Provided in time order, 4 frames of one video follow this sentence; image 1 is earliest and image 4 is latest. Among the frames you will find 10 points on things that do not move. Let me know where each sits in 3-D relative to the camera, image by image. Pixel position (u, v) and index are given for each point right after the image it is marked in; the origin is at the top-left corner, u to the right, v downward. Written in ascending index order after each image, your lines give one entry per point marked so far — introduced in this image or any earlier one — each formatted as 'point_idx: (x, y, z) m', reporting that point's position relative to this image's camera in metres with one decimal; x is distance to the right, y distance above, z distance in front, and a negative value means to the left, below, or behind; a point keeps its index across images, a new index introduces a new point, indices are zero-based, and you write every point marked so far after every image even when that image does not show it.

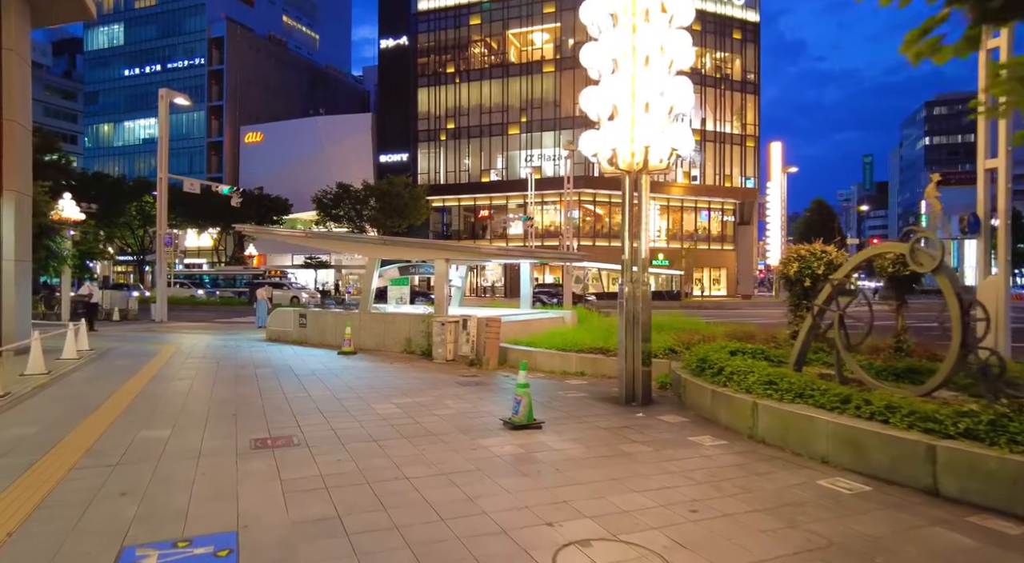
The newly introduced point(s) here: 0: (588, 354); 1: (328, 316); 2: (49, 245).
0: (+1.5, -1.4, +11.2) m
1: (-5.2, -0.9, +16.3) m
2: (-14.9, +1.1, +18.7) m
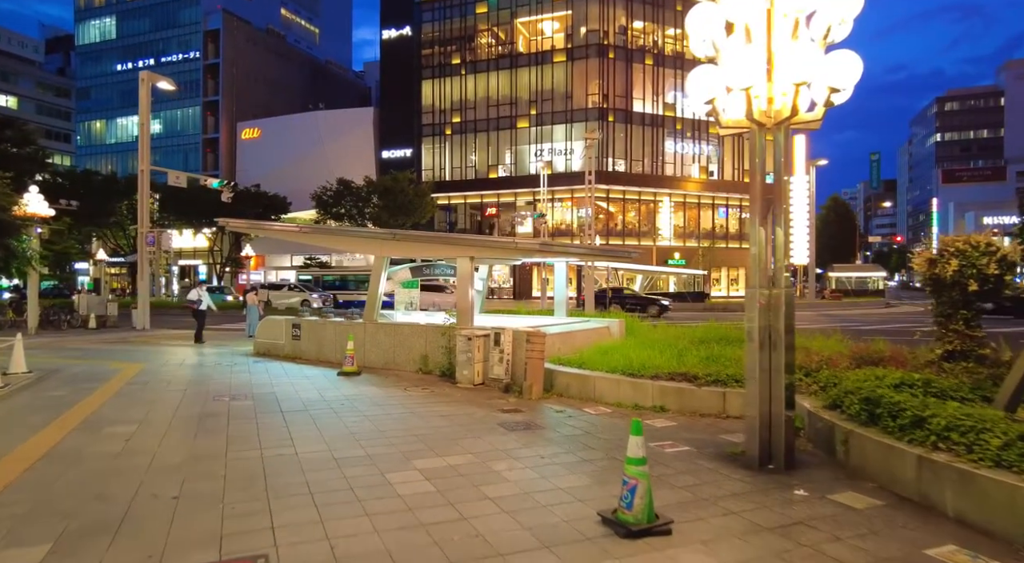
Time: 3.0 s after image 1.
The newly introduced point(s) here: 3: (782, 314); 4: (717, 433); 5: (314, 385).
0: (+2.3, -1.5, +8.5) m
1: (-4.4, -1.0, +13.6) m
2: (-14.0, +1.0, +16.0) m
3: (+2.7, -0.3, +5.8) m
4: (+2.6, -1.9, +7.2) m
5: (-3.6, -1.9, +10.6) m
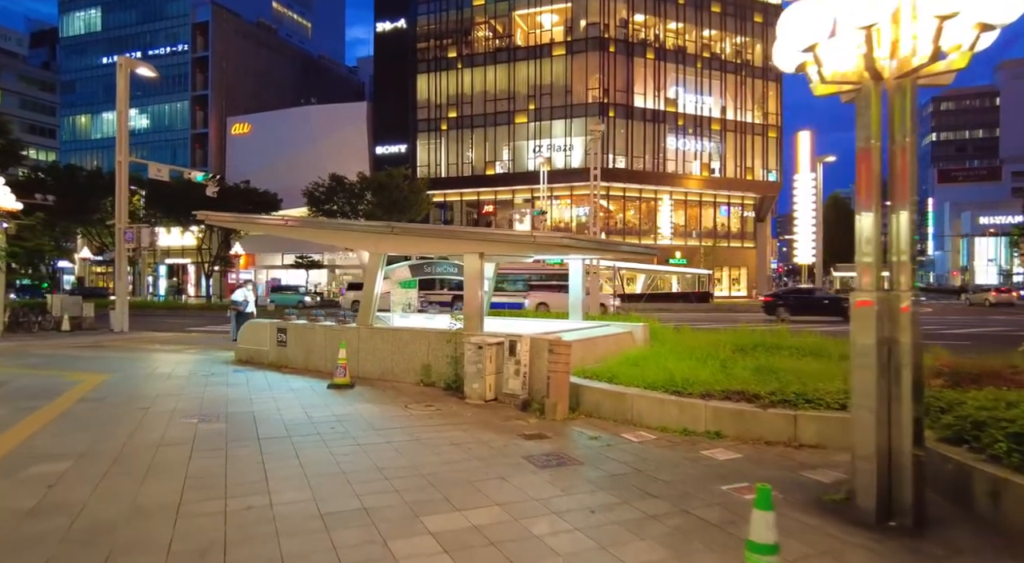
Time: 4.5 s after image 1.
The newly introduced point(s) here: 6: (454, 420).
0: (+2.6, -1.5, +7.1) m
1: (-4.1, -1.0, +12.1) m
2: (-13.8, +1.0, +14.5) m
3: (+3.1, -0.3, +4.5) m
4: (+2.9, -1.9, +5.8) m
5: (-3.3, -1.9, +9.1) m
6: (-0.8, -1.9, +8.0) m
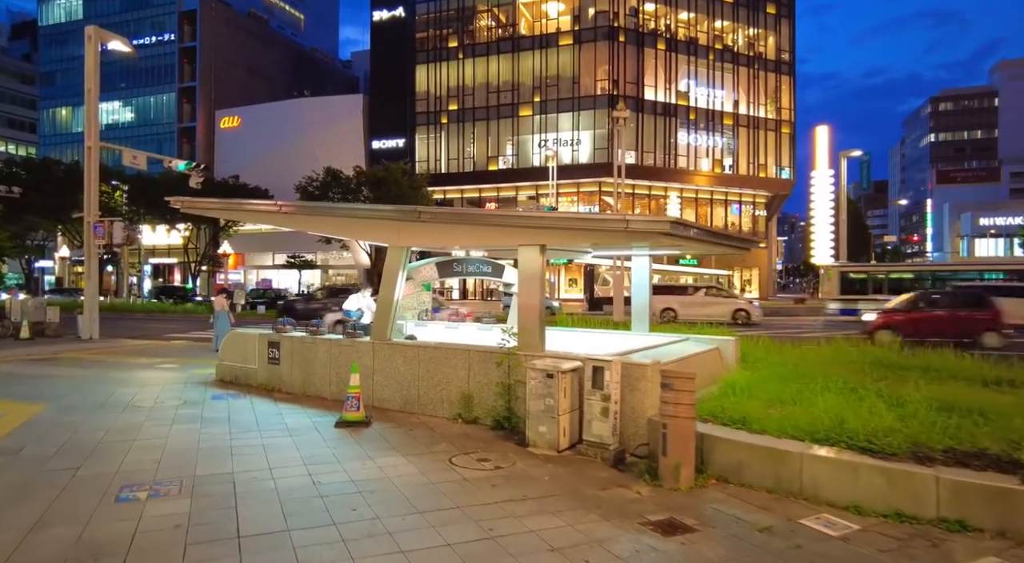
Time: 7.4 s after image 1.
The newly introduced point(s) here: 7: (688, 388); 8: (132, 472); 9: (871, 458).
0: (+3.6, -1.5, +4.6) m
1: (-3.2, -1.1, +9.5) m
2: (-12.9, +1.0, +11.7) m
3: (+4.1, -0.4, +1.9) m
4: (+3.9, -1.9, +3.3) m
5: (-2.4, -1.9, +6.5) m
6: (+0.2, -1.9, +5.4) m
7: (+1.7, -1.0, +5.6) m
8: (-3.8, -1.9, +5.8) m
9: (+3.1, -1.5, +5.0) m
